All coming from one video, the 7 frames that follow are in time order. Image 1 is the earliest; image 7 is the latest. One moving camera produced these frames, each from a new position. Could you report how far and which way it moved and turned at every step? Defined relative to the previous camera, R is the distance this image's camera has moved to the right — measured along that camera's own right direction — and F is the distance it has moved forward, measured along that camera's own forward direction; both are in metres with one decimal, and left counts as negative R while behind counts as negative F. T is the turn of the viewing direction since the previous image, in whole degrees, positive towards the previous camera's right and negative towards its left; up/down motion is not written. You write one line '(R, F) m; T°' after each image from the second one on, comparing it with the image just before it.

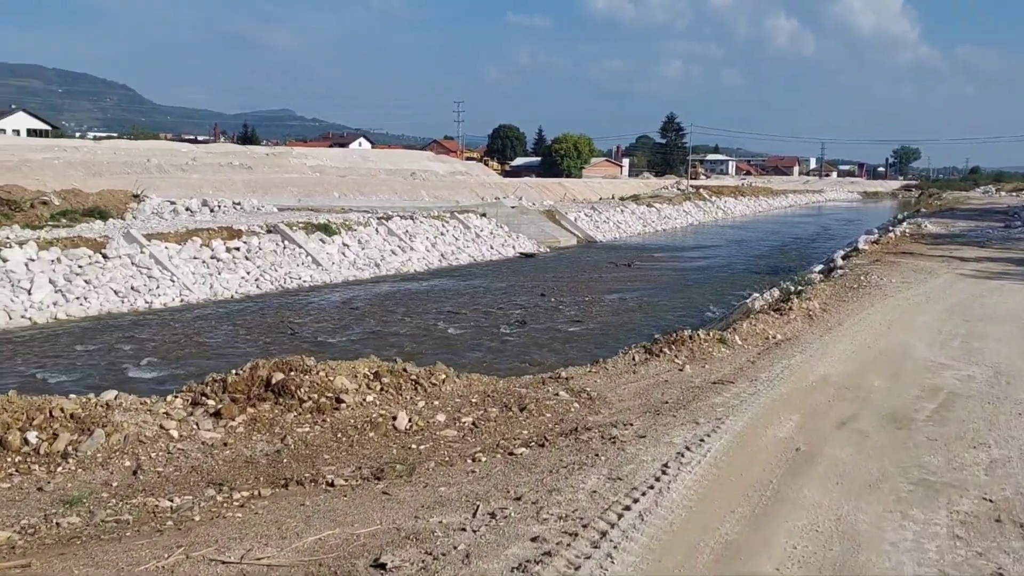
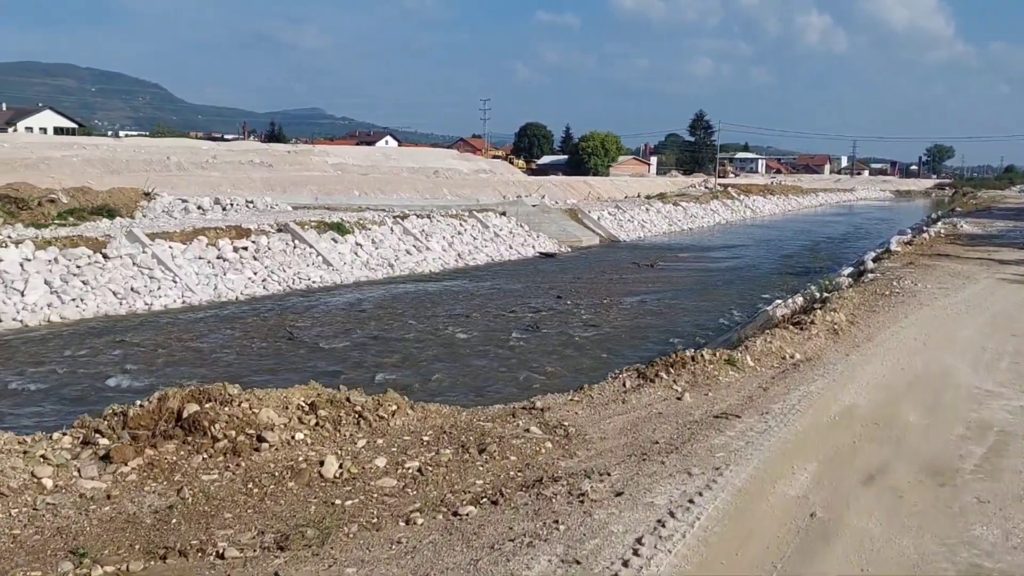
(+0.2, +0.6) m; -2°
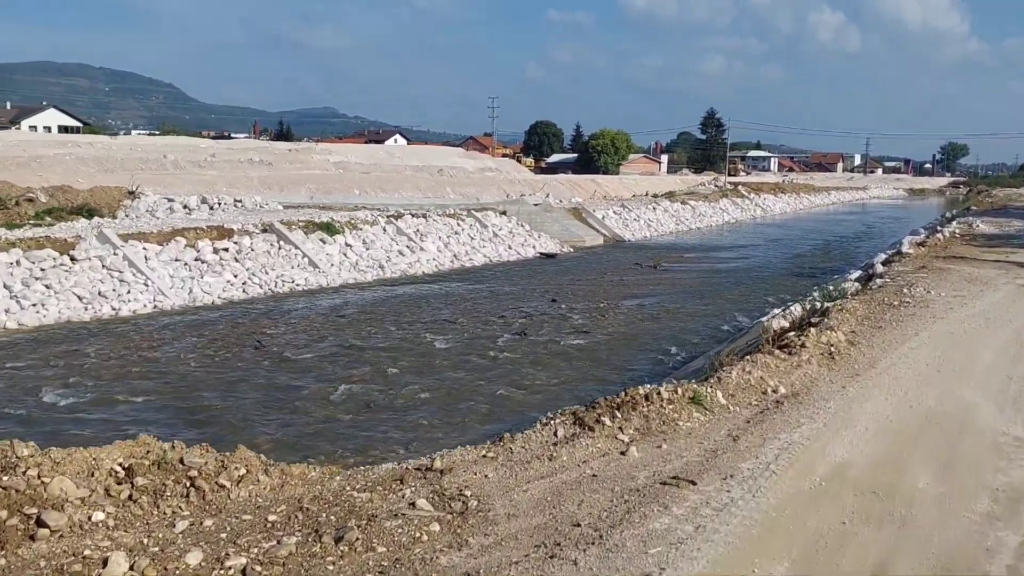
(+0.3, +0.8) m; -1°
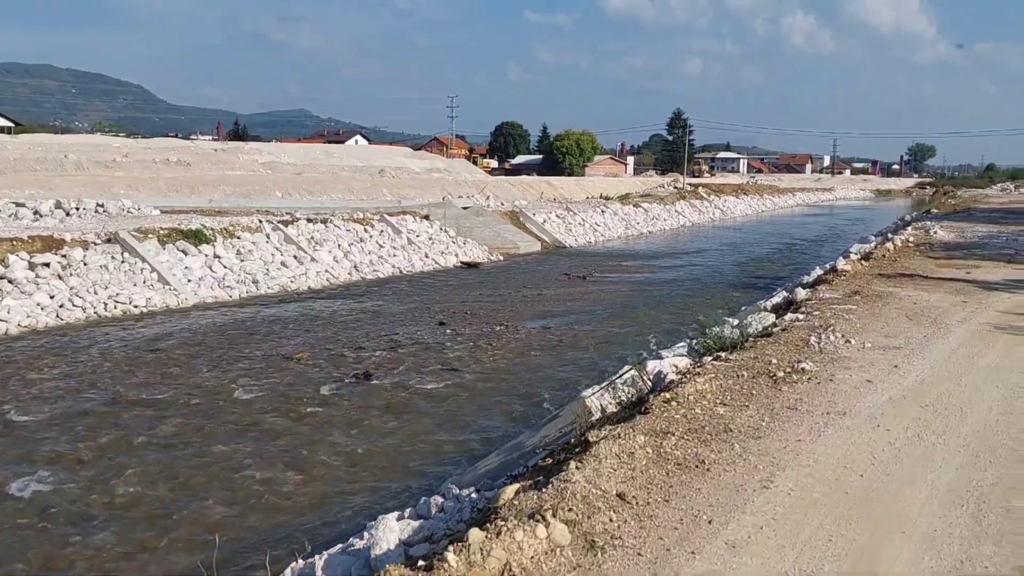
(+1.3, +2.5) m; +2°
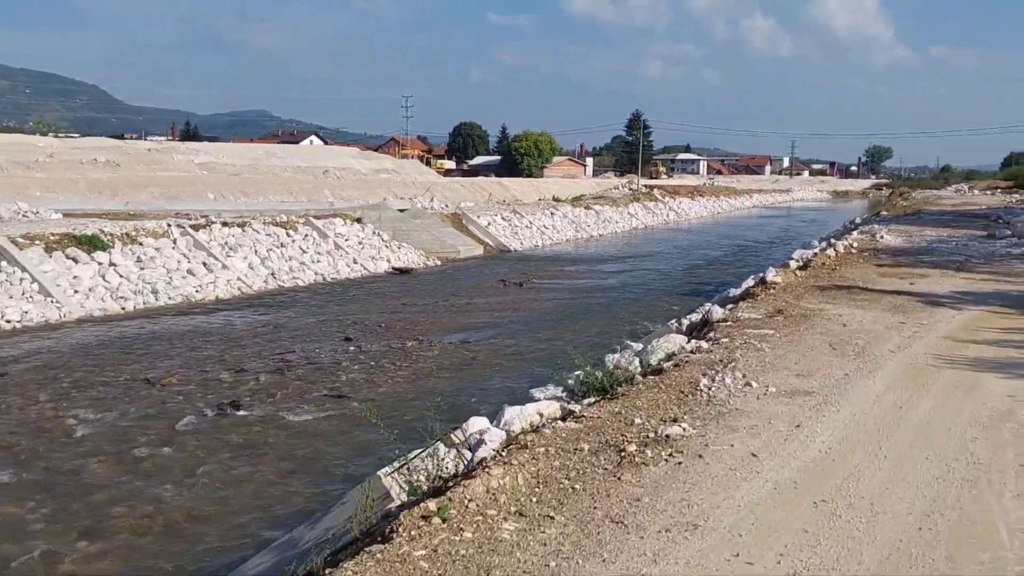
(+0.6, +1.1) m; +2°
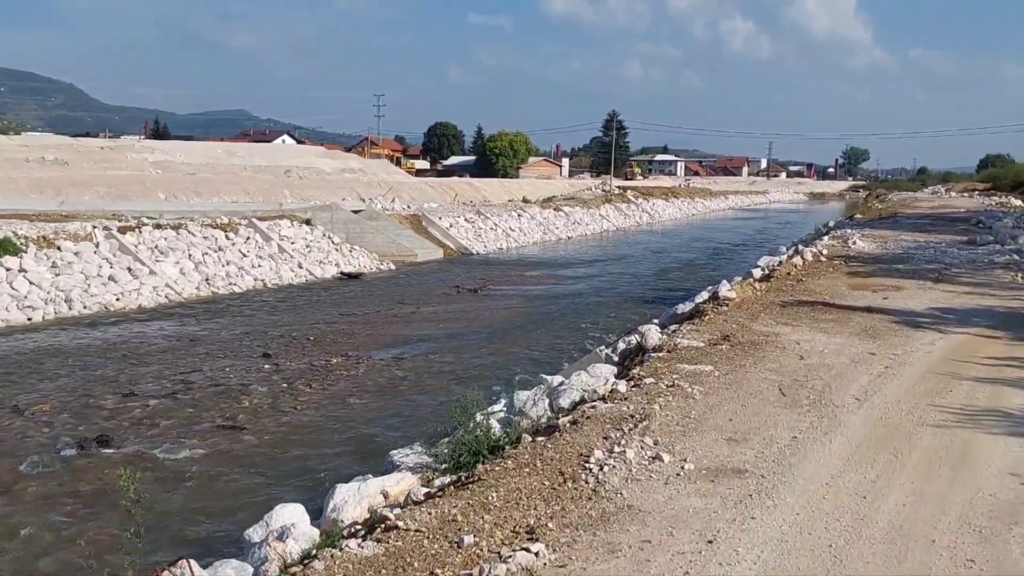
(+0.5, +1.1) m; +1°
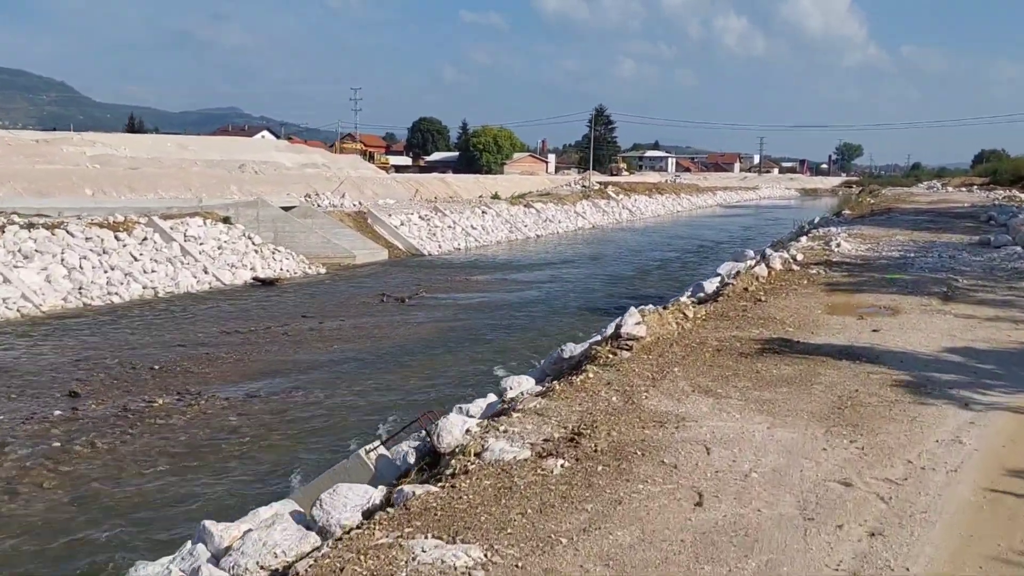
(+1.0, +2.6) m; 0°
